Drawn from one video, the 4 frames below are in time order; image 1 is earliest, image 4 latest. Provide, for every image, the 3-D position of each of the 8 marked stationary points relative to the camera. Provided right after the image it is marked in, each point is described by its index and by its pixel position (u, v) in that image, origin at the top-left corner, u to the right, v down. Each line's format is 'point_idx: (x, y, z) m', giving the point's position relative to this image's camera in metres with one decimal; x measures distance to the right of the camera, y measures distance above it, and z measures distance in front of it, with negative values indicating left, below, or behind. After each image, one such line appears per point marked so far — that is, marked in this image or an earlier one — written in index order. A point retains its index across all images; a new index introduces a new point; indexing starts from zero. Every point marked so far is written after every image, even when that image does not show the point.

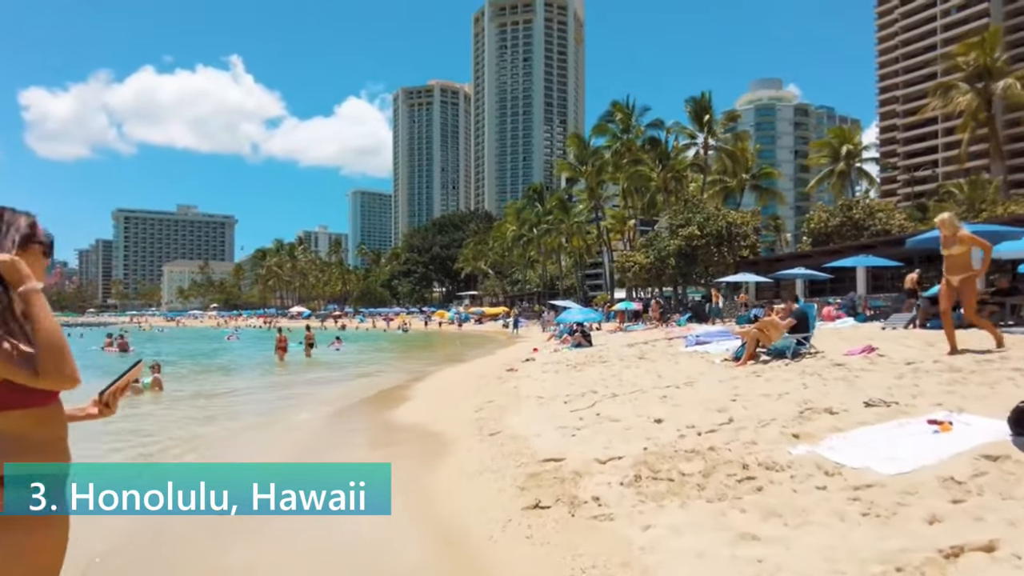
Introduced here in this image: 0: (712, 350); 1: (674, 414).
0: (+3.8, -1.2, +12.5) m
1: (+1.7, -1.3, +6.9) m
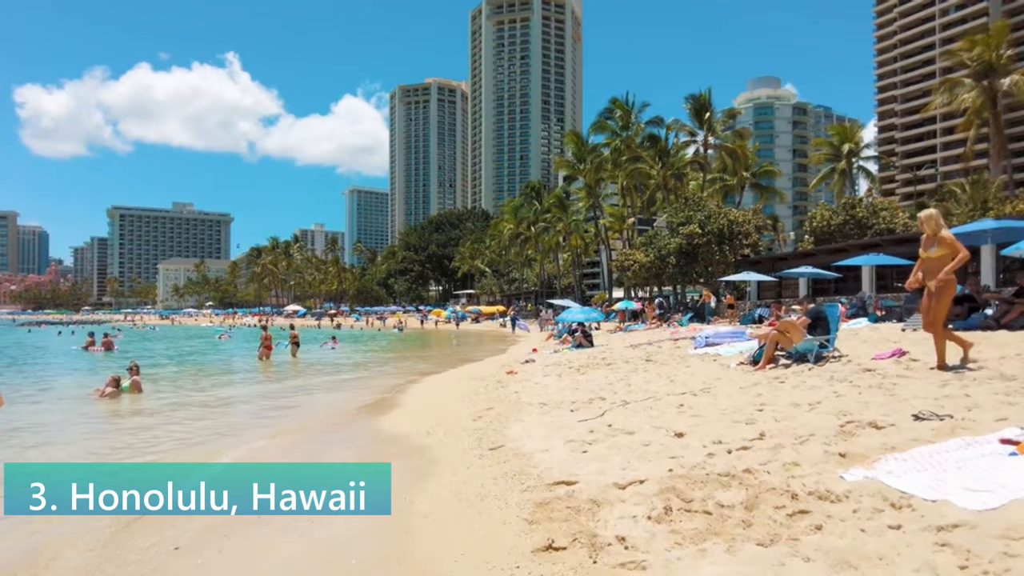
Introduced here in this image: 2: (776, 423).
0: (+3.8, -1.1, +11.8) m
1: (+1.7, -1.3, +6.2) m
2: (+2.4, -1.2, +6.0) m
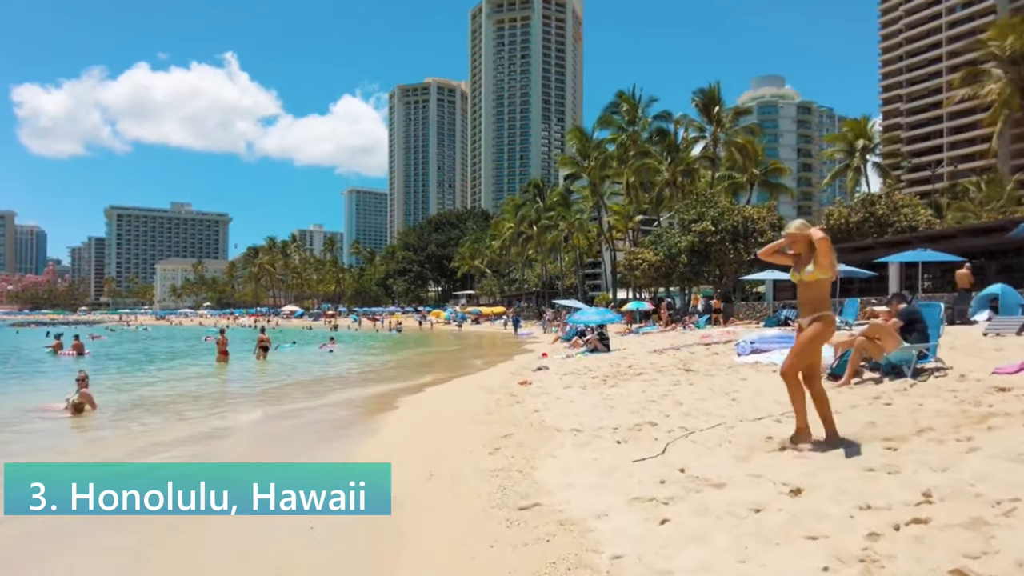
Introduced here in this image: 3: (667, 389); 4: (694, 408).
0: (+4.0, -1.1, +10.0) m
1: (+2.0, -1.2, +4.3) m
2: (+2.7, -1.2, +4.2) m
3: (+2.1, -1.4, +9.0) m
4: (+1.9, -1.3, +7.3) m
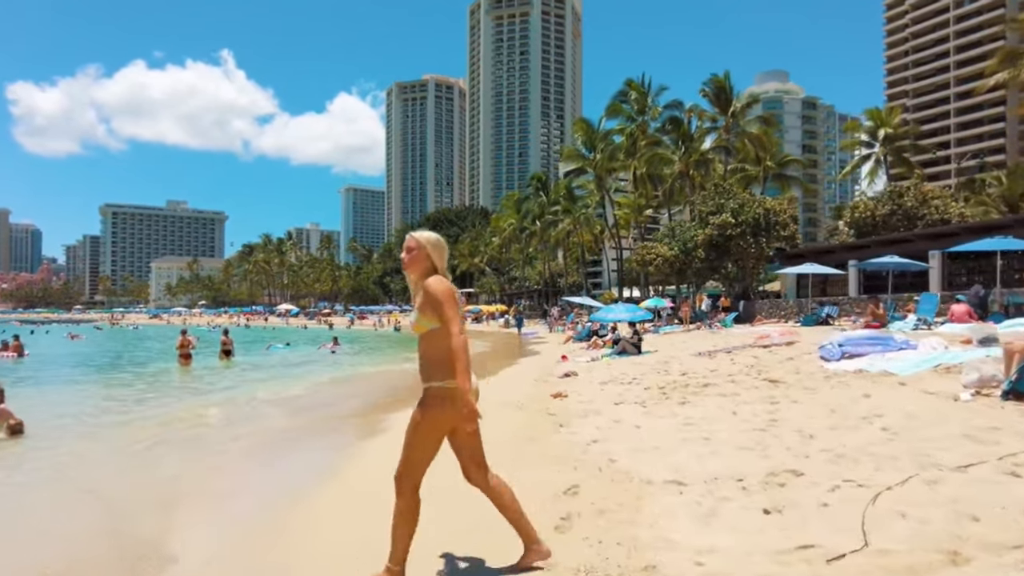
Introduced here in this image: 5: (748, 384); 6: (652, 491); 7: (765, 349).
0: (+4.5, -0.9, +7.6) m
1: (+2.4, -1.1, +2.0) m
2: (+3.1, -1.0, +1.8) m
3: (+2.5, -1.2, +6.6) m
4: (+2.4, -1.2, +5.0) m
5: (+3.0, -1.2, +8.4) m
6: (+0.9, -1.3, +4.3) m
7: (+4.6, -1.1, +11.8) m
